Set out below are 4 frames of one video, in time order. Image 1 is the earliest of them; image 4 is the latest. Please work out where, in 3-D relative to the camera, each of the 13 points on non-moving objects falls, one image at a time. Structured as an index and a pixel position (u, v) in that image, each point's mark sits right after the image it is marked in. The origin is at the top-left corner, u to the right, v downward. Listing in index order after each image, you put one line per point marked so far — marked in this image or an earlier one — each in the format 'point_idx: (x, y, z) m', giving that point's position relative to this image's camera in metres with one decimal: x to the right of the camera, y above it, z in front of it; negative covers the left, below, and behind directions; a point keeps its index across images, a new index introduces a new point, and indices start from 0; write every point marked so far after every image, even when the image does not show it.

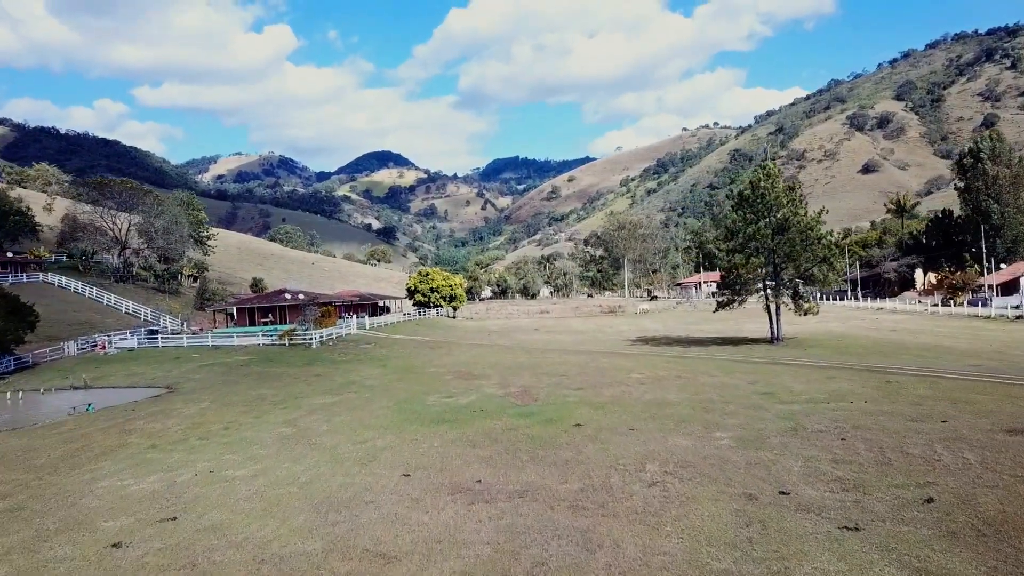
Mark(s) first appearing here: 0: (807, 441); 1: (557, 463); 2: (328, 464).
0: (+6.1, -3.2, +17.2) m
1: (+0.9, -3.5, +16.6) m
2: (-3.9, -3.7, +17.6) m
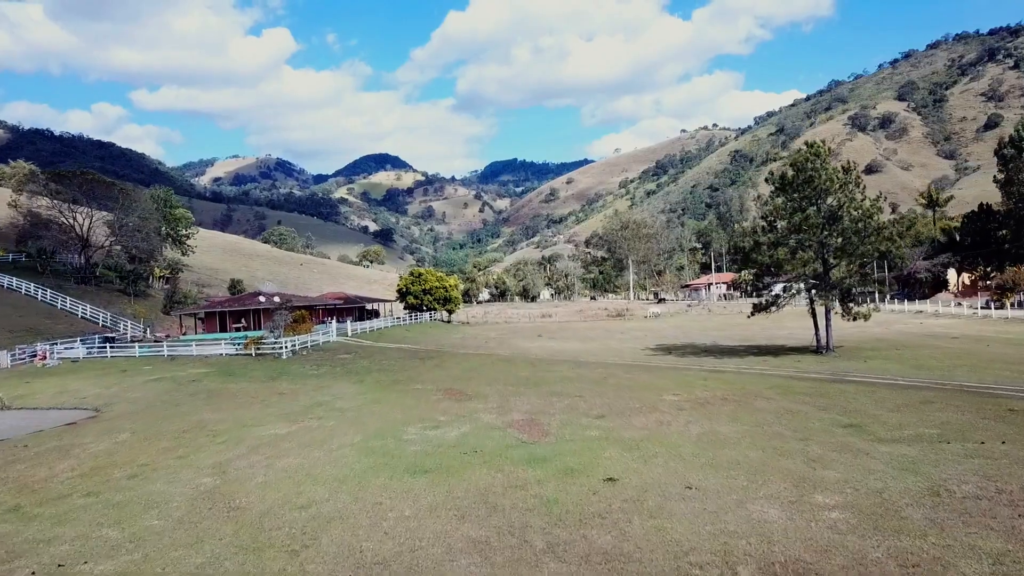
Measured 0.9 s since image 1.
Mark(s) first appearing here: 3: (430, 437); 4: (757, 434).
0: (+6.2, -3.1, +11.2) m
1: (+1.0, -3.4, +10.6) m
2: (-3.8, -3.7, +11.6) m
3: (-1.9, -3.5, +19.7) m
4: (+5.4, -3.2, +18.3) m
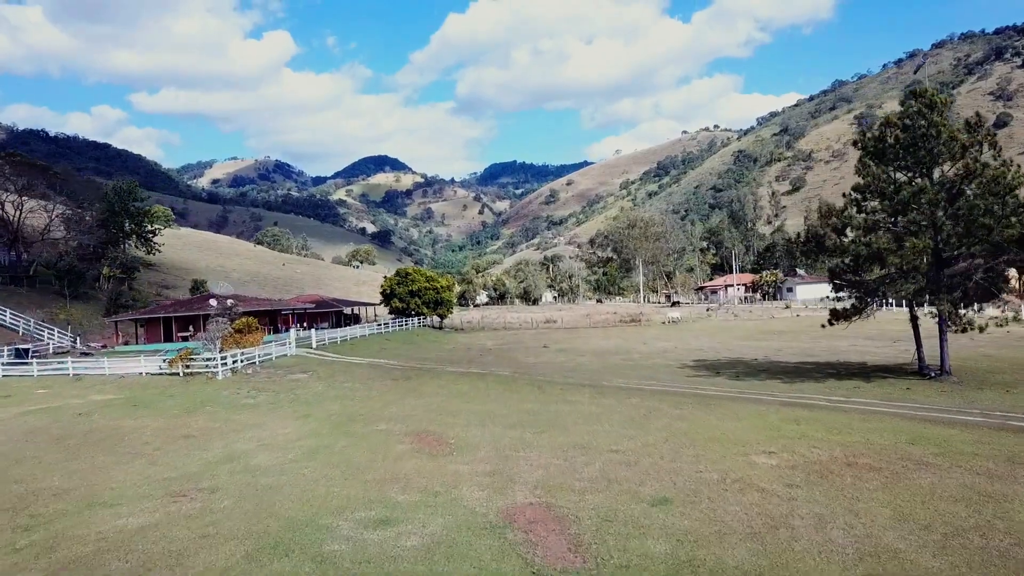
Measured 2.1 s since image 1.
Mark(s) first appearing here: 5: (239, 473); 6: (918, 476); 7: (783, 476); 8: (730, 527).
0: (+6.2, -3.1, +2.6) m
1: (+1.0, -3.4, +2.0) m
2: (-3.7, -3.6, +3.0) m
3: (-1.9, -3.5, +11.1) m
4: (+5.4, -3.2, +9.7) m
5: (-5.5, -3.8, +16.9) m
6: (+6.6, -3.0, +13.4) m
7: (+4.5, -3.1, +13.9) m
8: (+3.0, -3.3, +11.5) m
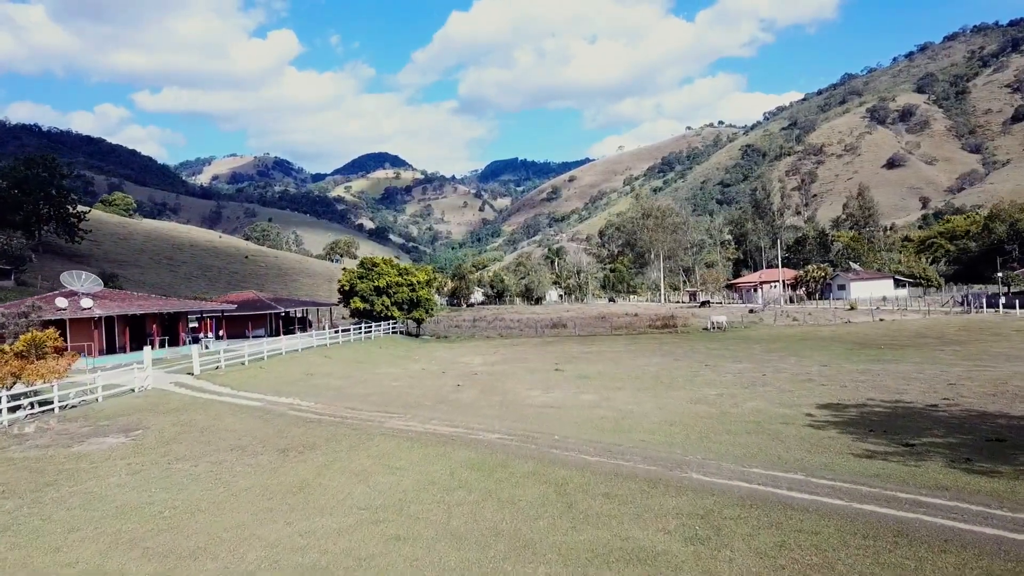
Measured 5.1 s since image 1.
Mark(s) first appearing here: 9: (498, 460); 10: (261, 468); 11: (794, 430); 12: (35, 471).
0: (+6.0, -2.9, -11.8) m
1: (+0.9, -3.2, -12.4) m
2: (-3.9, -3.5, -11.3) m
3: (-2.1, -3.3, -3.3) m
4: (+5.2, -3.0, -4.7) m
5: (-5.7, -3.6, +2.5) m
6: (+6.4, -2.9, -1.0) m
7: (+4.3, -3.0, -0.5) m
8: (+2.8, -3.1, -2.9) m
9: (-0.3, -3.0, +14.9) m
10: (-4.5, -3.2, +15.5) m
11: (+5.7, -2.8, +17.0) m
12: (-8.2, -3.2, +14.7) m
